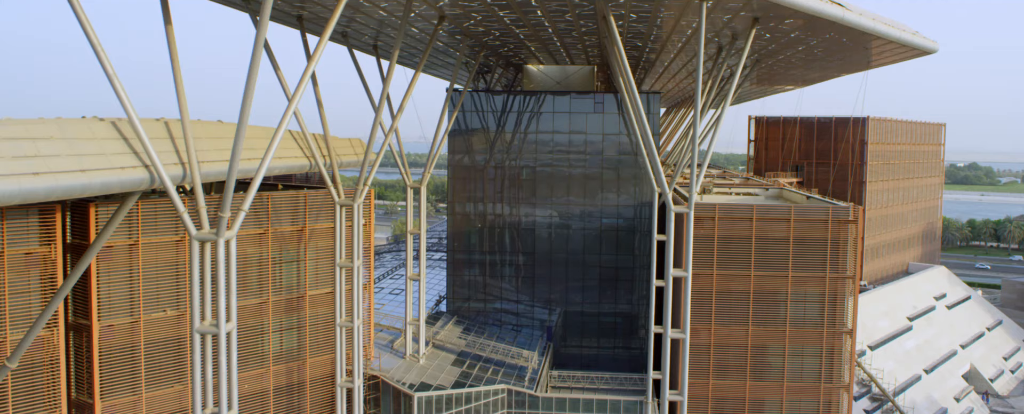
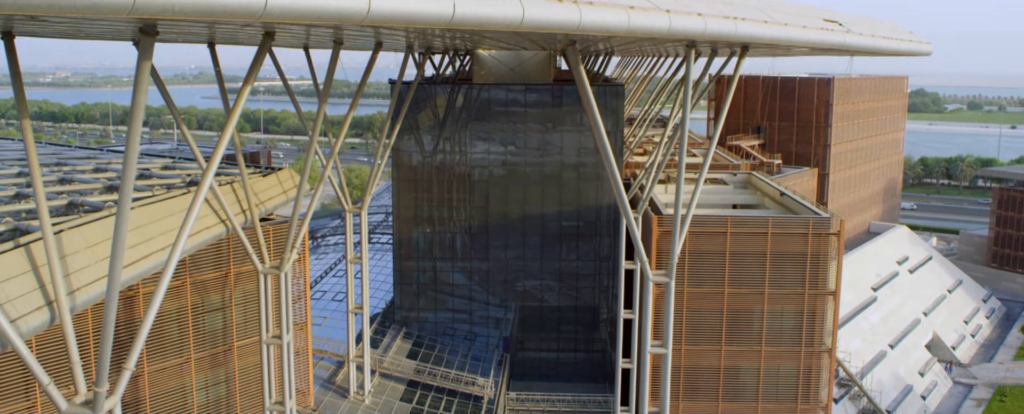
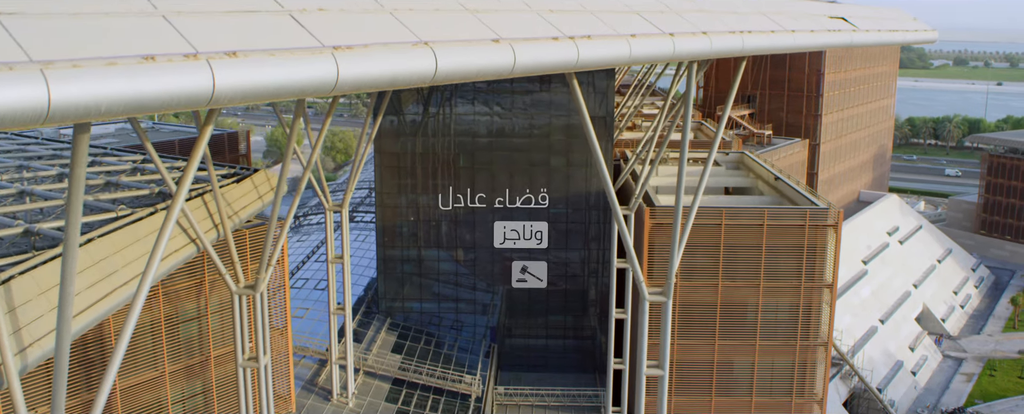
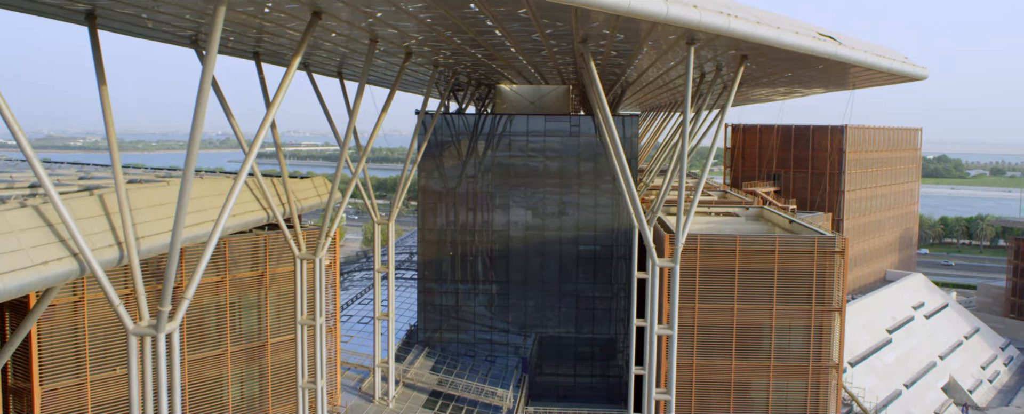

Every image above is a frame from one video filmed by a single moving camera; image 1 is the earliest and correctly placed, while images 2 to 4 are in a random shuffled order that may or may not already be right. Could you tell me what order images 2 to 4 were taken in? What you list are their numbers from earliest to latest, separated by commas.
4, 2, 3
